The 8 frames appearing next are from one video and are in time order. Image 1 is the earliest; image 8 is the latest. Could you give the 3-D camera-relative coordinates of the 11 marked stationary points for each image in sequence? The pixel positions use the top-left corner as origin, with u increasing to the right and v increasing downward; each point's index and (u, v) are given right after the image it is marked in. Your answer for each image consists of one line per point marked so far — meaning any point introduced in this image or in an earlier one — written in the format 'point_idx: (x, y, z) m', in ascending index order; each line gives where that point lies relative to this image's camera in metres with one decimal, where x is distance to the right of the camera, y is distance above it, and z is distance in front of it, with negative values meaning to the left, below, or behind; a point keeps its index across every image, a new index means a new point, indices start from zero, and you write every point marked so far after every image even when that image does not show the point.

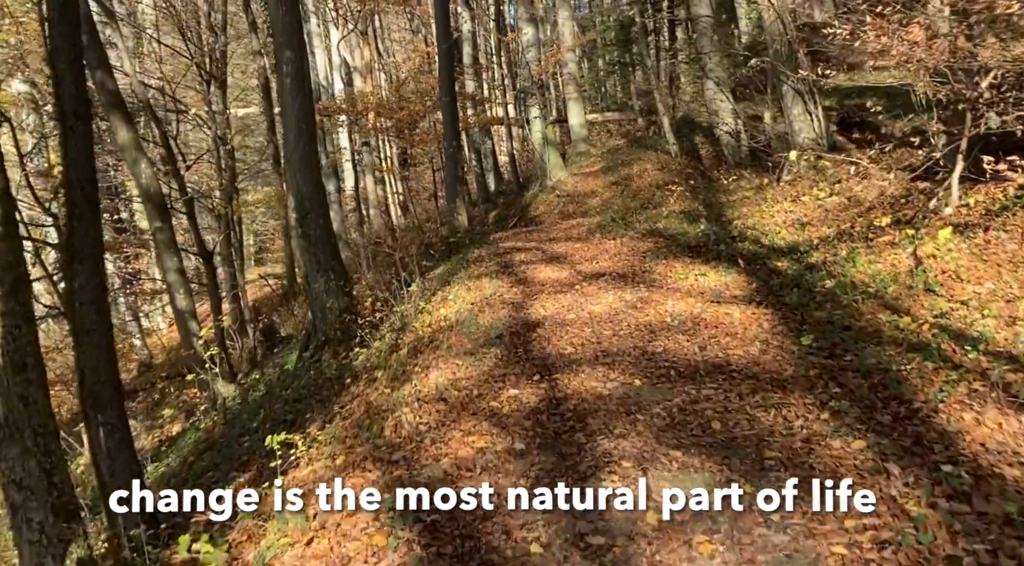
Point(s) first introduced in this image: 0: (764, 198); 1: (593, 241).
0: (+4.4, +1.5, +13.4) m
1: (+1.5, +0.8, +14.5) m
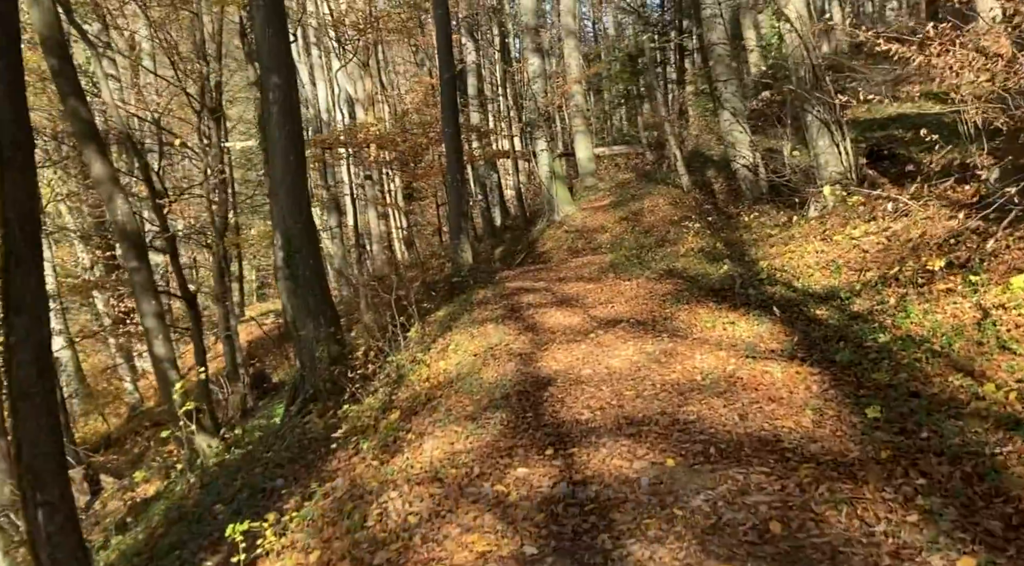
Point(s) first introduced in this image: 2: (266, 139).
0: (+4.5, +0.7, +12.4) m
1: (+1.6, 0.0, +13.5) m
2: (-3.8, +2.2, +11.9) m
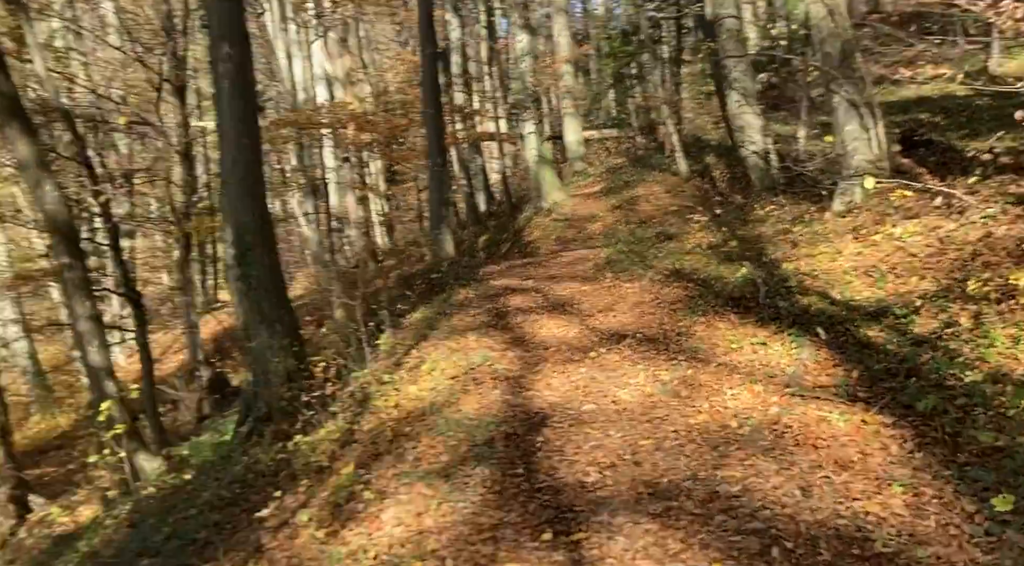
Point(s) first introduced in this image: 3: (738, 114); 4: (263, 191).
0: (+4.3, +0.7, +10.9) m
1: (+1.4, 0.0, +12.0) m
2: (-4.0, +2.2, +10.3) m
3: (+4.3, +3.2, +14.7) m
4: (-3.3, +1.2, +10.3) m
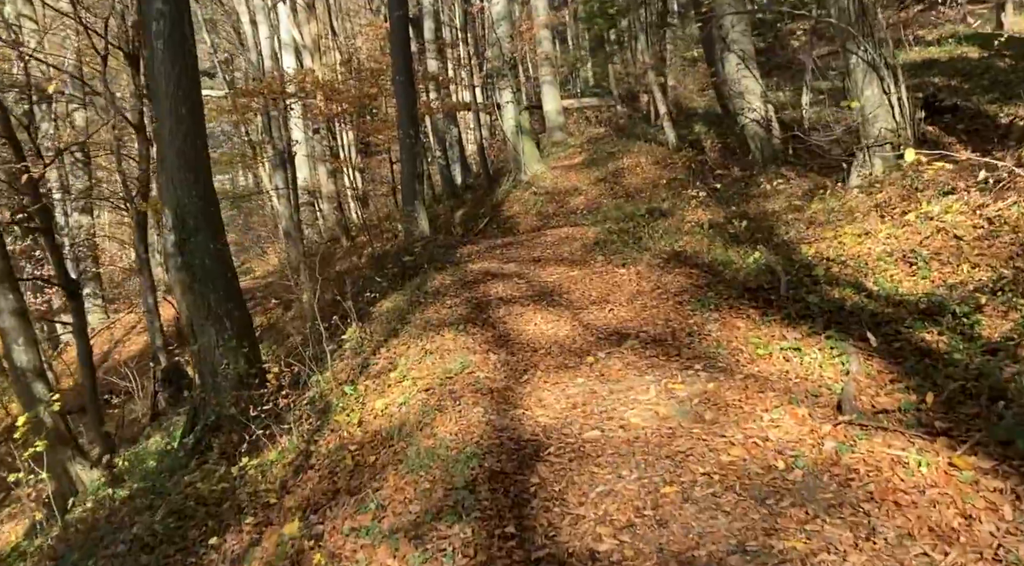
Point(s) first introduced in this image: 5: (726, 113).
0: (+4.1, +0.9, +9.7) m
1: (+1.1, +0.2, +10.7) m
2: (-4.2, +2.3, +8.8) m
3: (+3.9, +3.6, +13.5) m
4: (-3.6, +1.4, +8.9) m
5: (+5.6, +4.4, +19.9) m
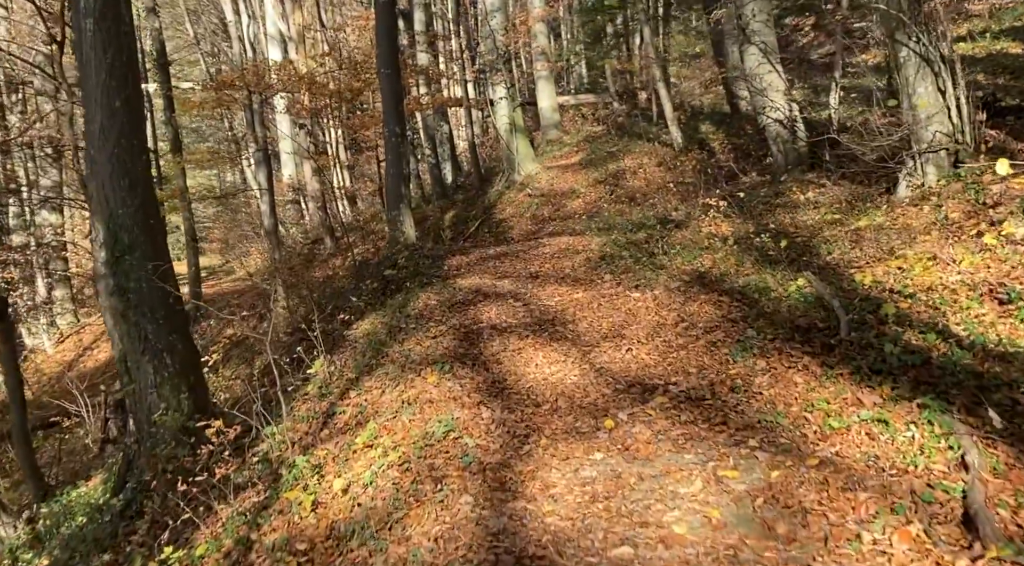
0: (+4.0, +0.6, +8.4) m
1: (+1.1, -0.1, +9.3) m
2: (-4.2, +2.1, +7.3) m
3: (+3.8, +3.3, +12.1) m
4: (-3.6, +1.1, +7.5) m
5: (+5.4, +4.2, +18.5) m
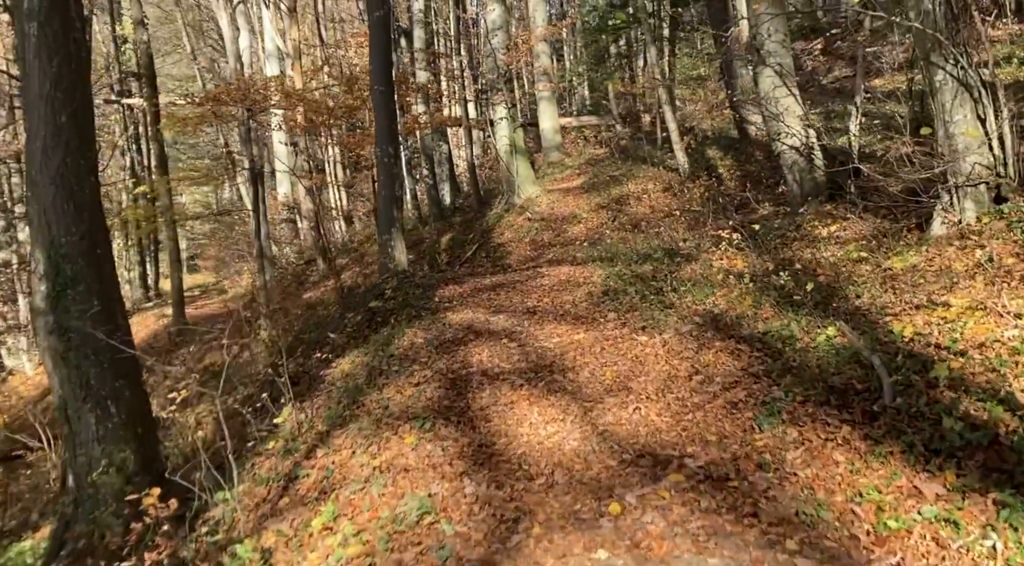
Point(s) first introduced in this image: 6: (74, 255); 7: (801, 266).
0: (+4.0, +0.1, +7.5) m
1: (+1.0, -0.5, +8.5) m
2: (-4.3, +1.7, +6.5) m
3: (+3.8, +2.7, +11.3) m
4: (-3.6, +0.8, +6.6) m
5: (+5.4, +3.4, +17.8) m
6: (-3.7, +0.2, +6.4) m
7: (+3.4, +0.2, +8.9) m
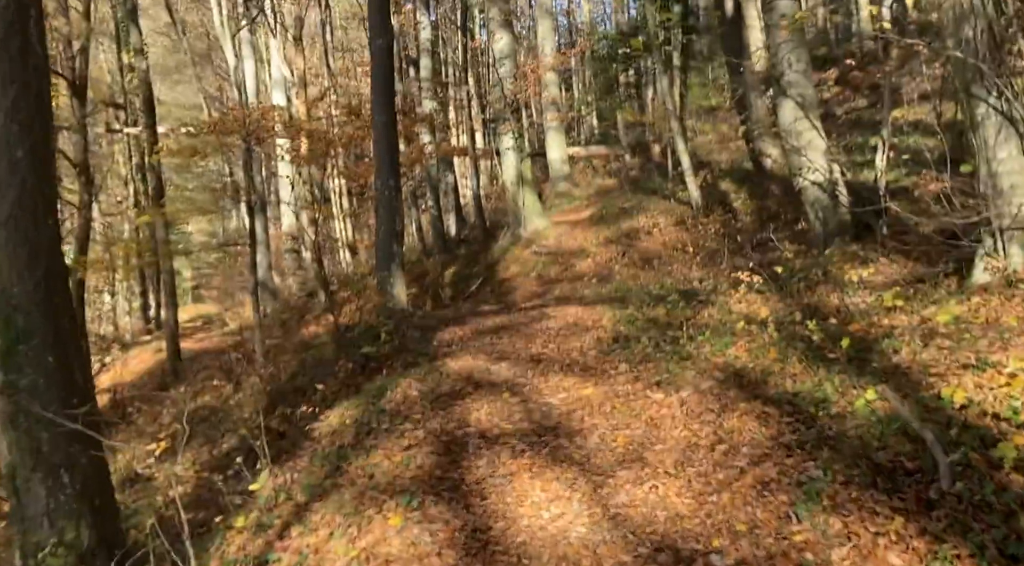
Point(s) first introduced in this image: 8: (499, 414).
0: (+4.0, -0.4, +6.8) m
1: (+1.0, -1.0, +7.7) m
2: (-4.2, +1.3, +5.9) m
3: (+3.9, +2.1, +10.7) m
4: (-3.6, +0.3, +6.0) m
5: (+5.6, +2.5, +17.2) m
6: (-3.7, -0.2, +5.8) m
7: (+3.4, -0.3, +8.2) m
8: (-0.1, -1.2, +7.3) m
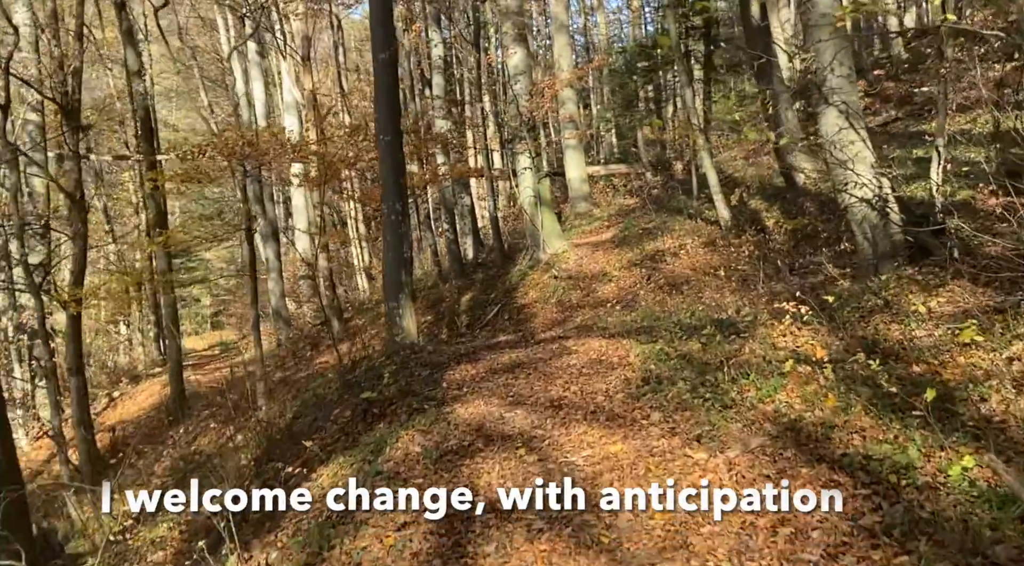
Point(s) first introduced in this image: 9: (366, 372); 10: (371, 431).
0: (+4.1, -0.6, +5.6) m
1: (+1.2, -1.3, +6.7) m
2: (-4.2, +1.0, +5.1) m
3: (+4.1, +1.8, +9.6) m
4: (-3.6, 0.0, +5.1) m
5: (+5.9, +2.0, +16.0) m
6: (-3.6, -0.5, +4.8) m
7: (+3.5, -0.6, +7.1) m
8: (0.0, -1.6, +6.2) m
9: (-2.1, -1.3, +10.9) m
10: (-1.5, -1.6, +8.3) m
